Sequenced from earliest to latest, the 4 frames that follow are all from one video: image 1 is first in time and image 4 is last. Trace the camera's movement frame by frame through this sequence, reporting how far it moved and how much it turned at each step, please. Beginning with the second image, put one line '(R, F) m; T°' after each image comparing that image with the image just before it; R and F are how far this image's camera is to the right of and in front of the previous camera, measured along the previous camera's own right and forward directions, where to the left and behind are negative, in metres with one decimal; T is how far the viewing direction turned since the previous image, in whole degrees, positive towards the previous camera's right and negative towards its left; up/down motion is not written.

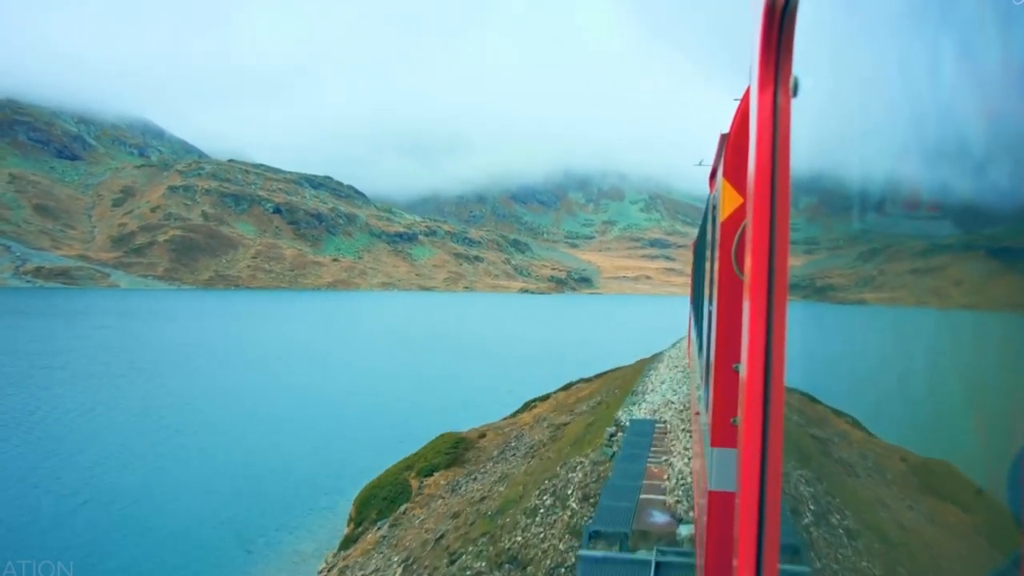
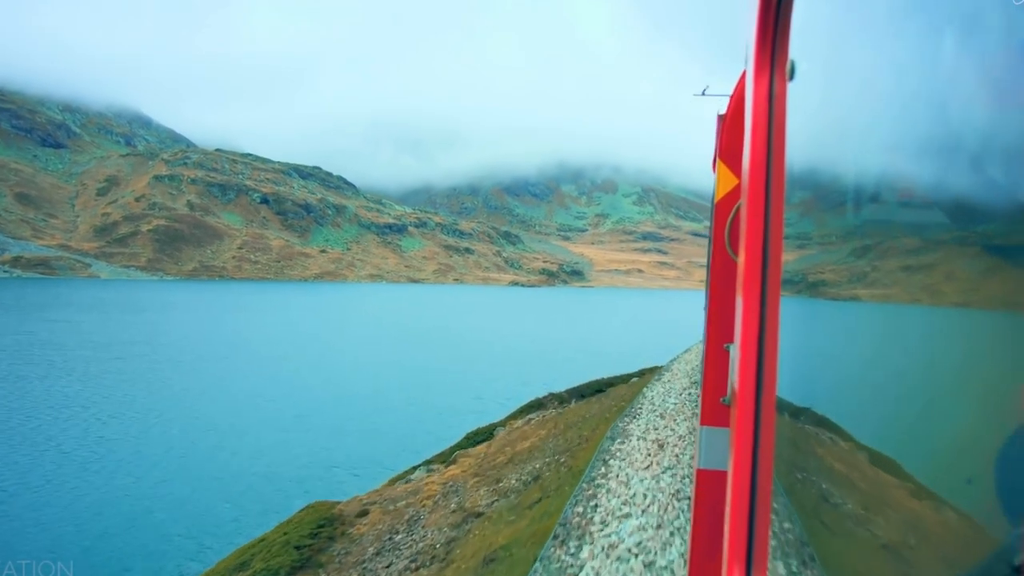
(-0.4, +1.7) m; +1°
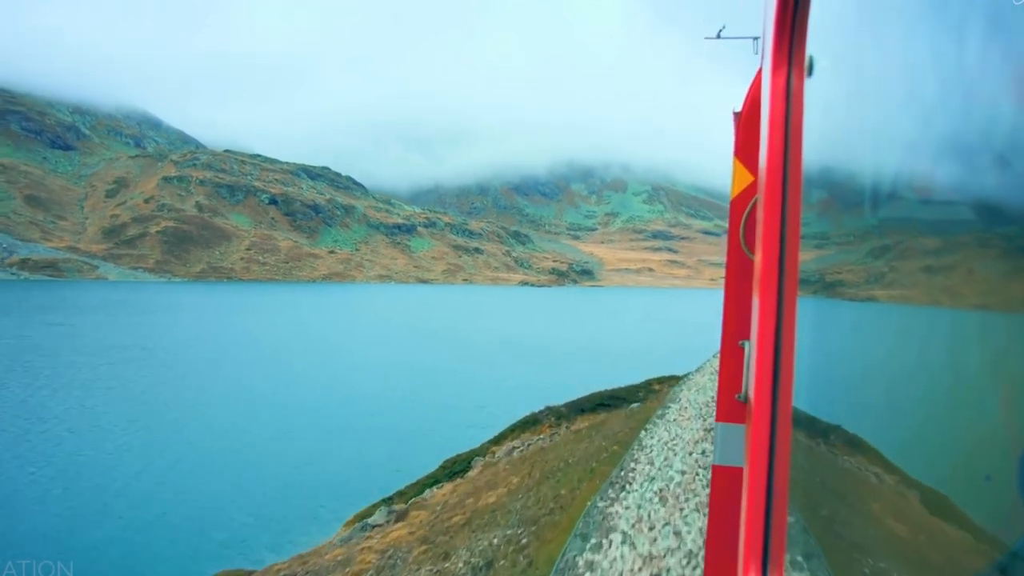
(-0.3, +0.9) m; -1°
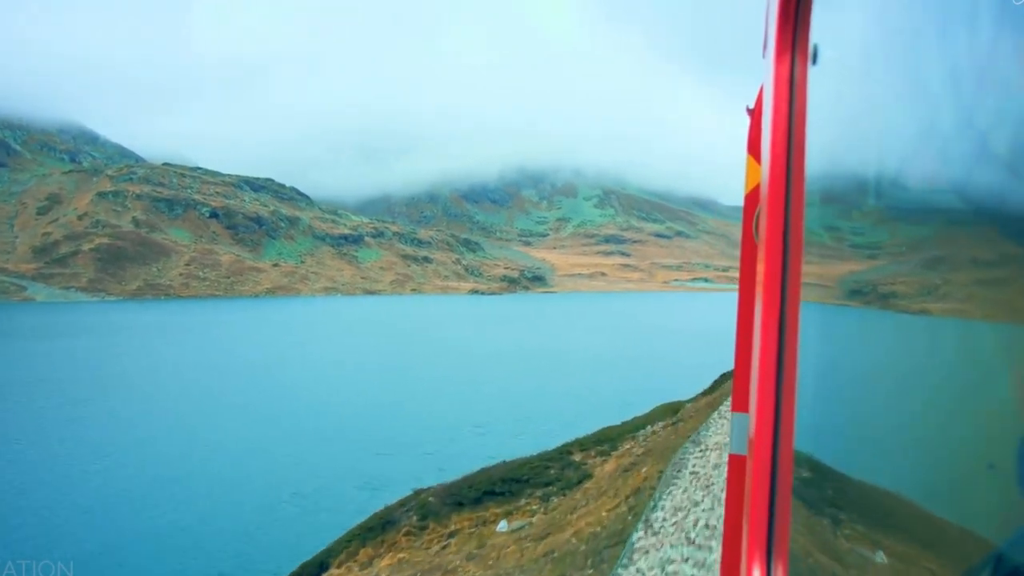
(+0.4, +3.2) m; +4°
